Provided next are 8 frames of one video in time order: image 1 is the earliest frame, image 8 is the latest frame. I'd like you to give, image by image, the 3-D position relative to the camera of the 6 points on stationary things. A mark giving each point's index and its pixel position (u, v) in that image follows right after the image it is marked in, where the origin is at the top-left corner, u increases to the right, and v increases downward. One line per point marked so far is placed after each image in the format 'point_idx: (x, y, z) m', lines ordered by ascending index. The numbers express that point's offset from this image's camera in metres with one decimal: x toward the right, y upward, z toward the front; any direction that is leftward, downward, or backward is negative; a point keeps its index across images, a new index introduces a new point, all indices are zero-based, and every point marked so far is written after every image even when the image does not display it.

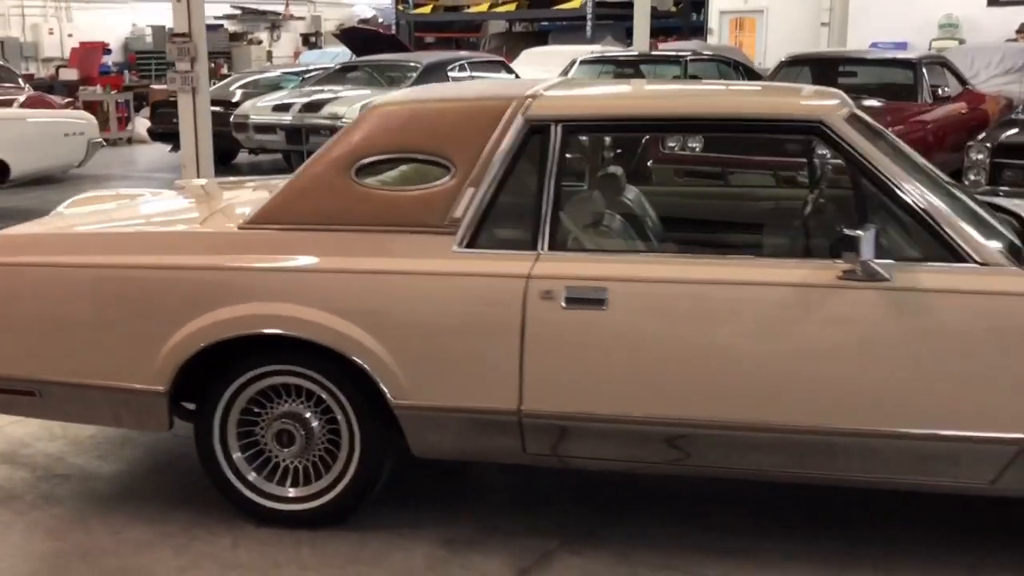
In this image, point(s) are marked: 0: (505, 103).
0: (0.0, +0.6, +3.4) m
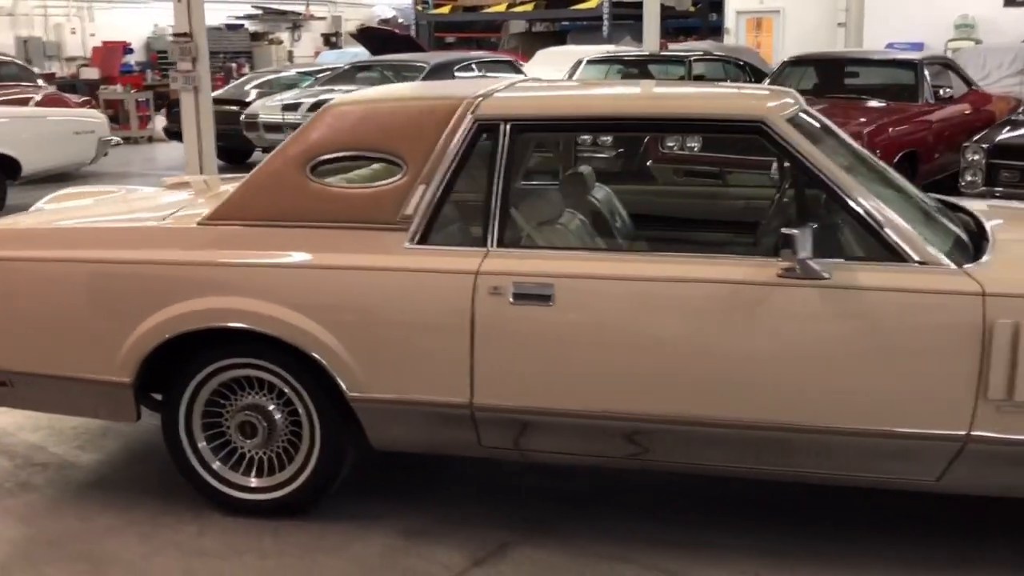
0: (-0.2, +0.6, +3.5) m
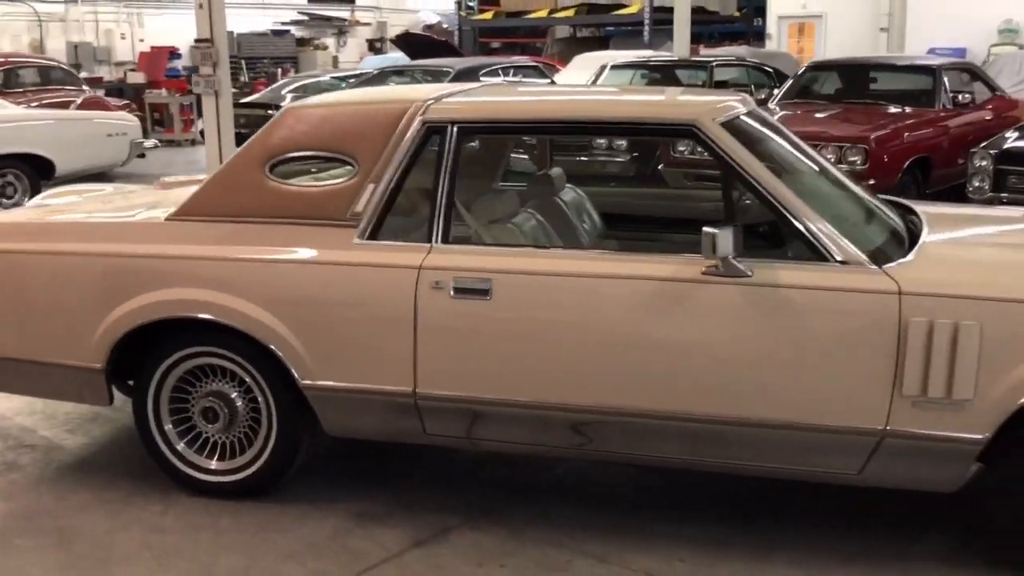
0: (-0.4, +0.6, +3.7) m
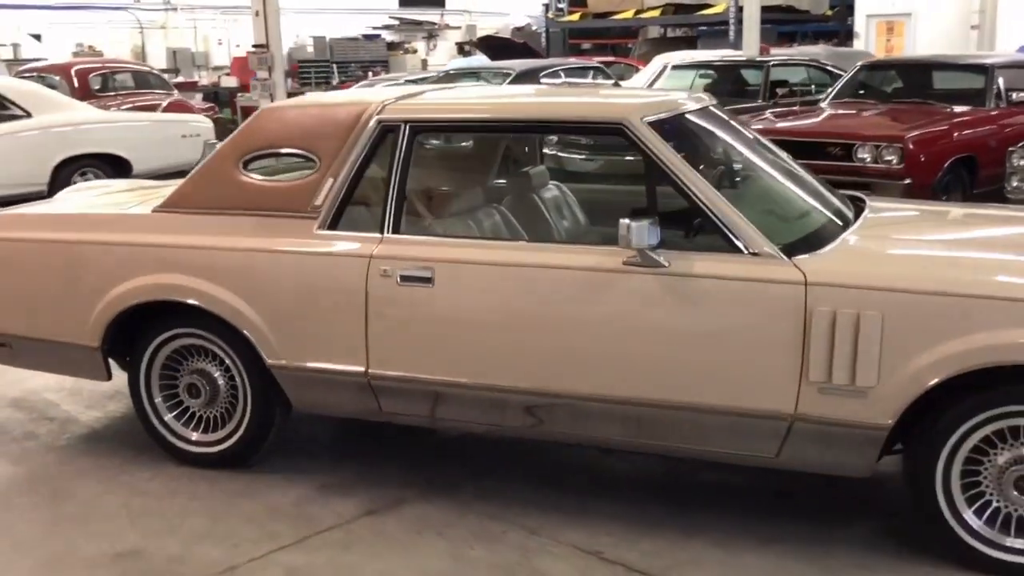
0: (-0.5, +0.7, +4.0) m
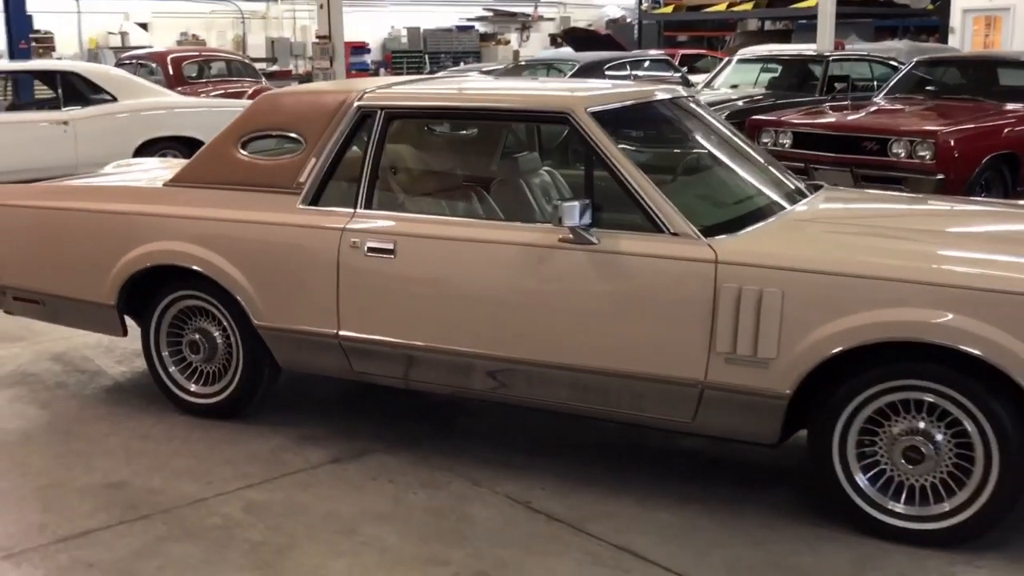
0: (-0.7, +0.8, +4.4) m
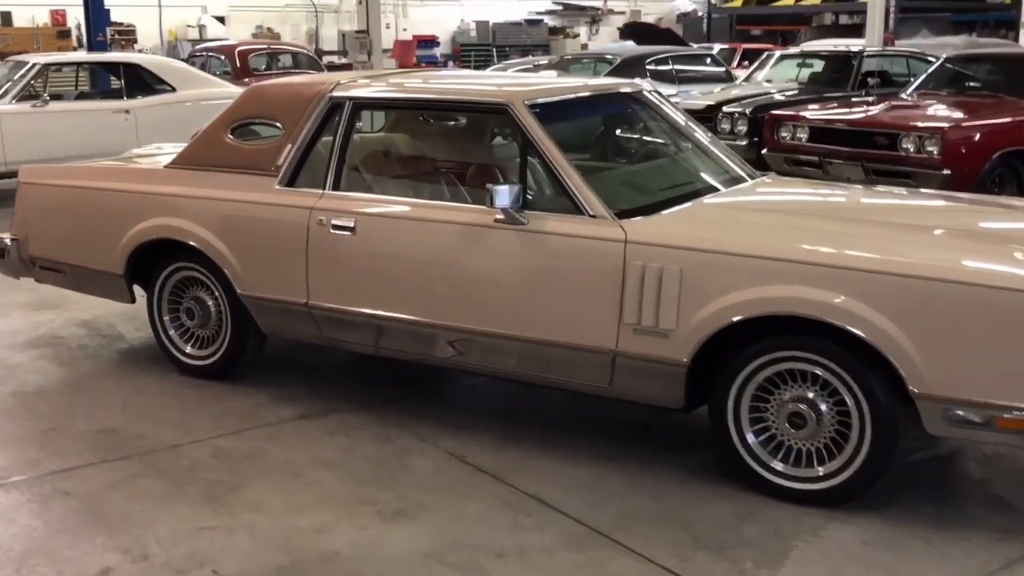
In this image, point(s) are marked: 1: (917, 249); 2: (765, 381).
0: (-0.9, +0.9, +4.9) m
1: (+1.3, +0.1, +3.6) m
2: (+0.9, -0.3, +3.8) m
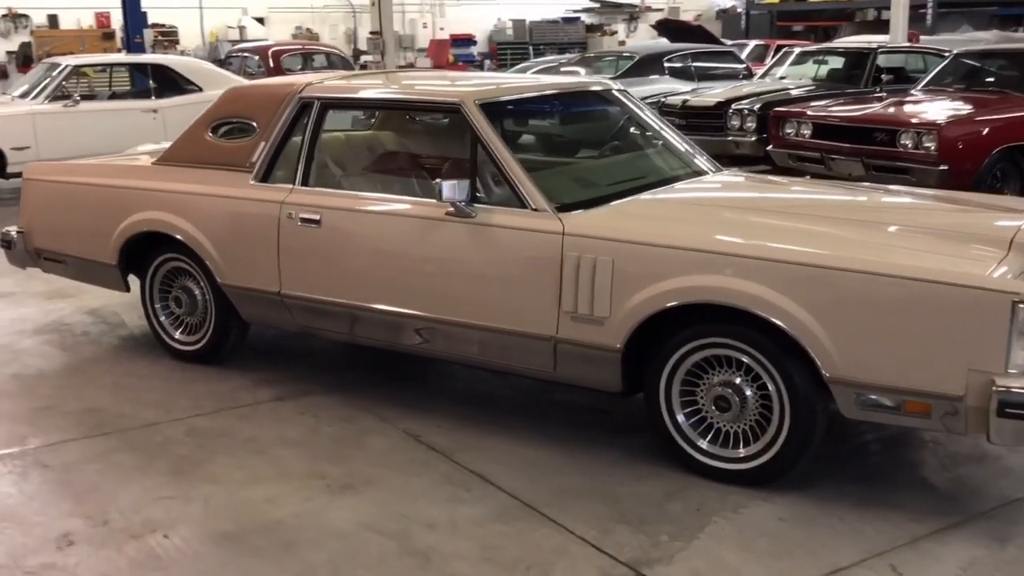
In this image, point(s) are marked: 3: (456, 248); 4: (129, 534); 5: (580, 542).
0: (-1.0, +1.0, +5.1) m
1: (+1.1, +0.2, +3.7) m
2: (+0.7, -0.3, +4.0) m
3: (-0.2, +0.2, +4.4) m
4: (-1.3, -0.8, +3.6) m
5: (+0.2, -0.8, +3.5) m
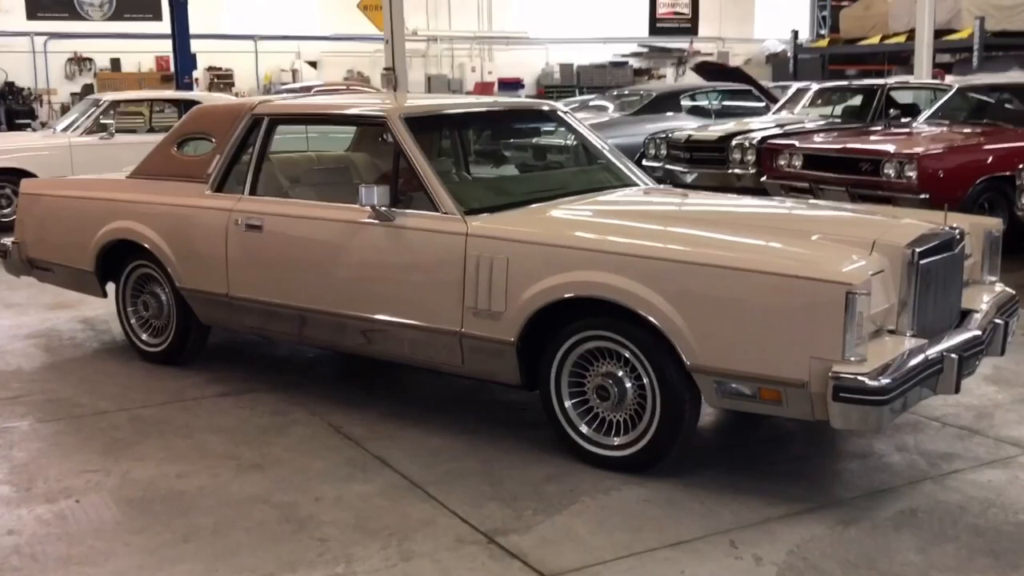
0: (-1.3, +0.9, +5.5) m
1: (+0.7, +0.2, +4.0) m
2: (+0.3, -0.3, +4.2) m
3: (-0.6, +0.2, +4.7) m
4: (-1.7, -0.8, +3.9) m
5: (-0.2, -0.8, +3.8) m
